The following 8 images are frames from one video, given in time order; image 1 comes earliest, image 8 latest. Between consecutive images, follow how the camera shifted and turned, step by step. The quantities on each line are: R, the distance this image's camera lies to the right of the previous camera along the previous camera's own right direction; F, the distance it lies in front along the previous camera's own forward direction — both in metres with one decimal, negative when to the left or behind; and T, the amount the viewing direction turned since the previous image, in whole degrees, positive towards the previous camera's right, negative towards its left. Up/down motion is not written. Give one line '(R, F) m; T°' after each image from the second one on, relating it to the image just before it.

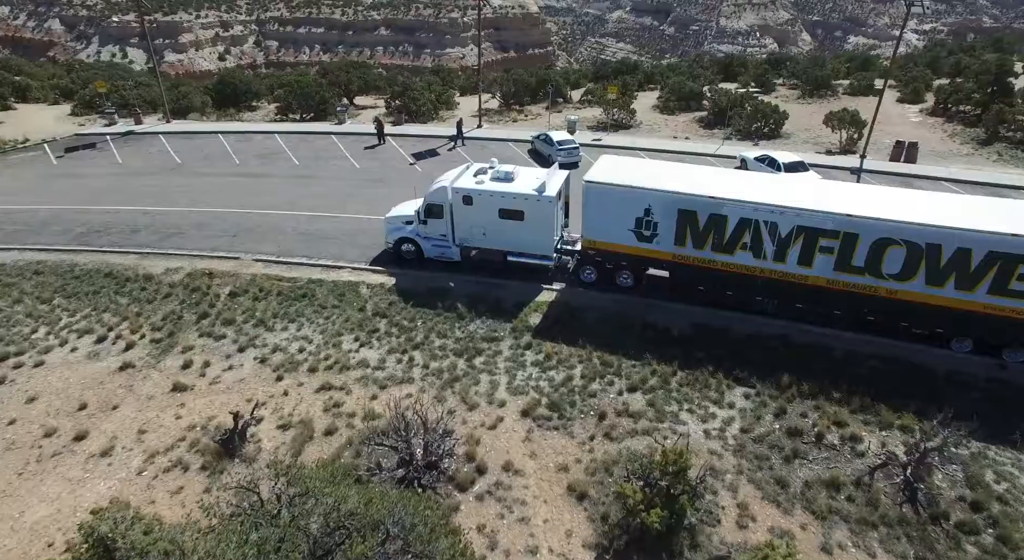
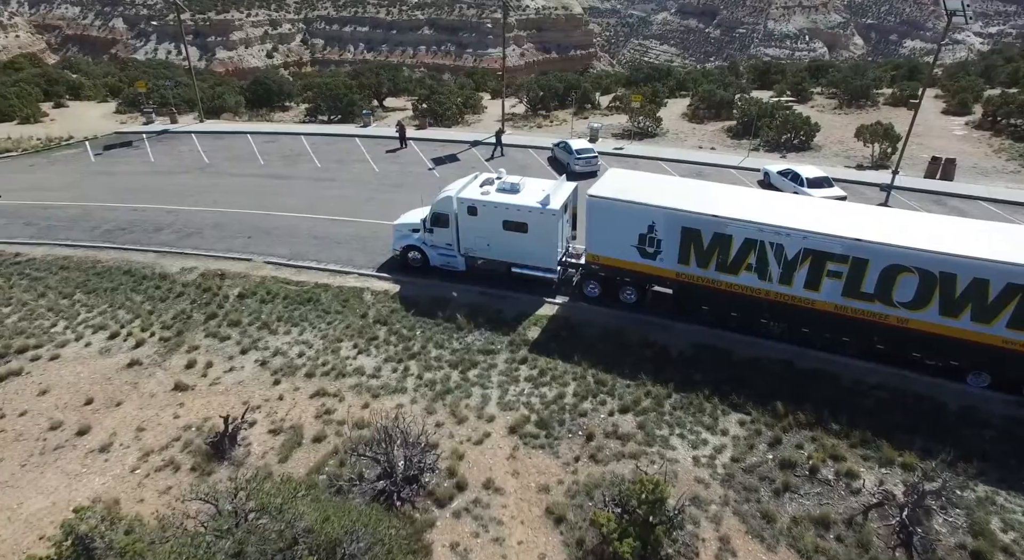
(+0.9, +0.1) m; -3°
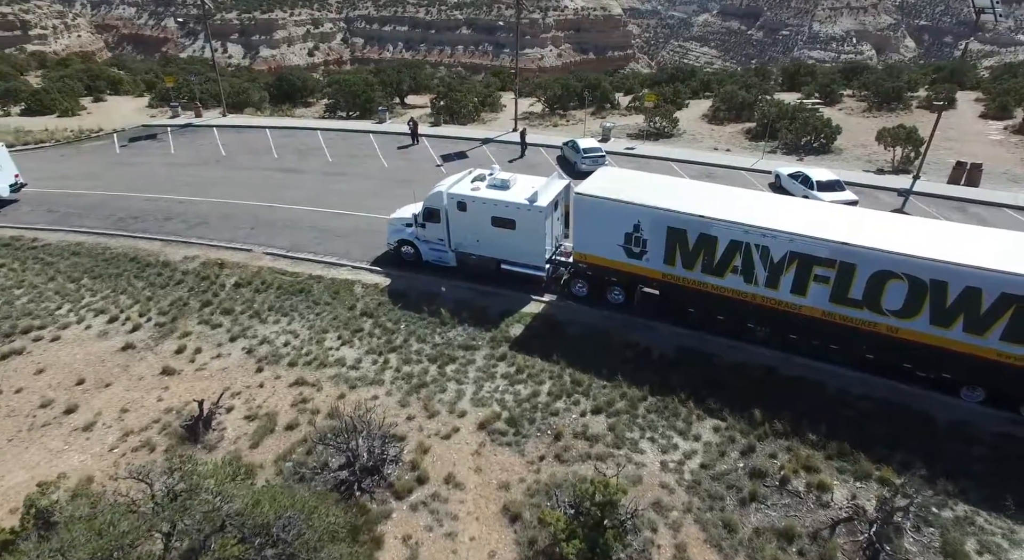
(+1.2, +0.1) m; -3°
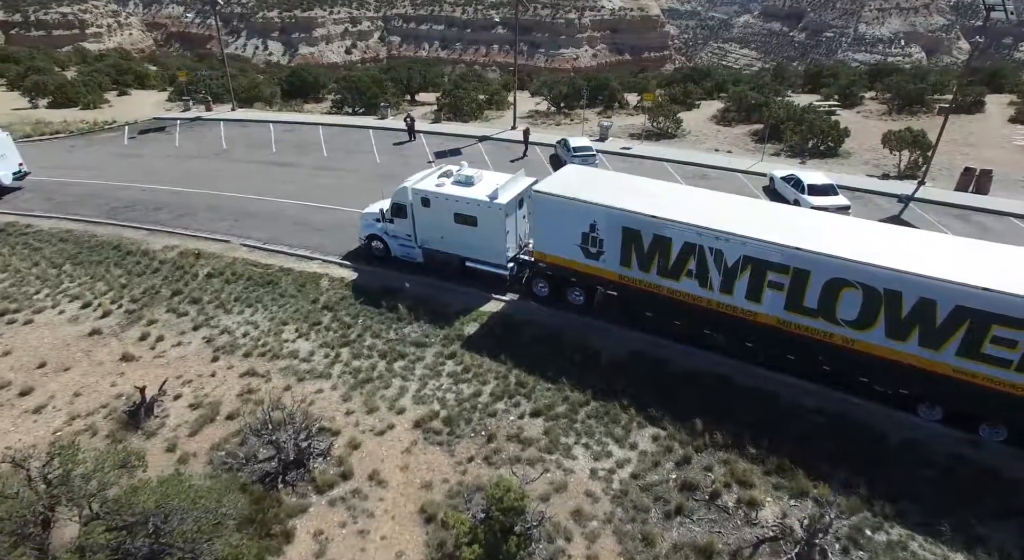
(+1.8, +0.3) m; -3°
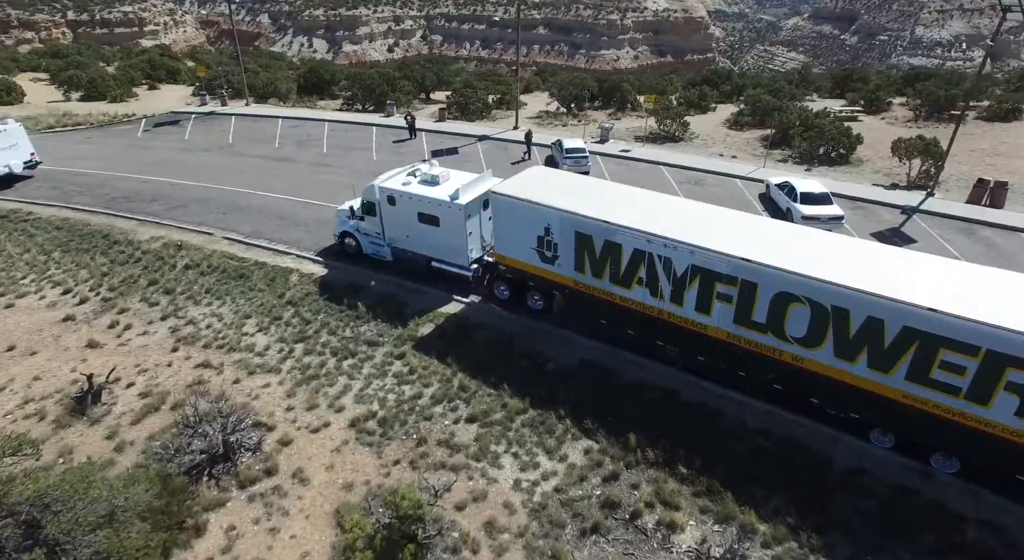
(+1.9, +0.3) m; -4°
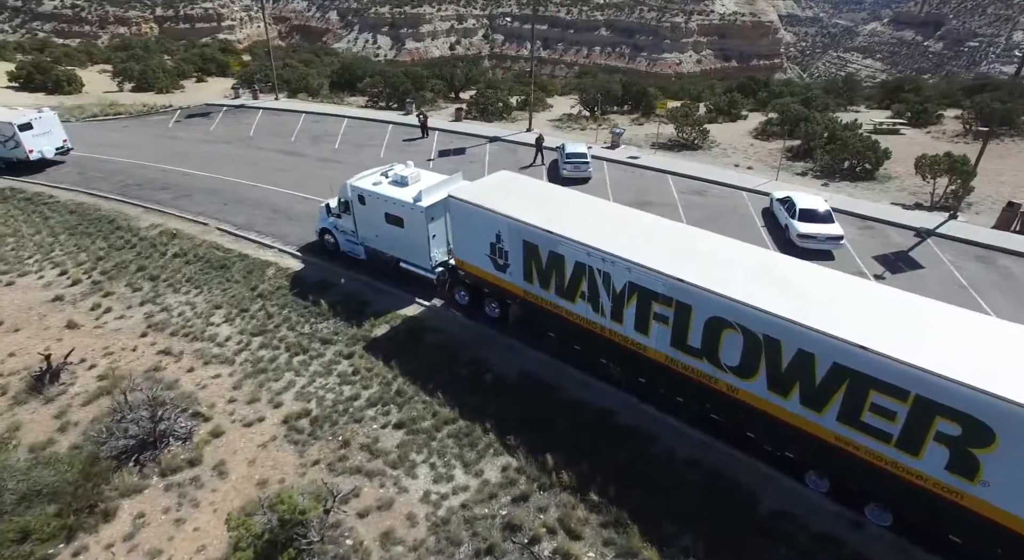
(+2.2, +0.4) m; -5°
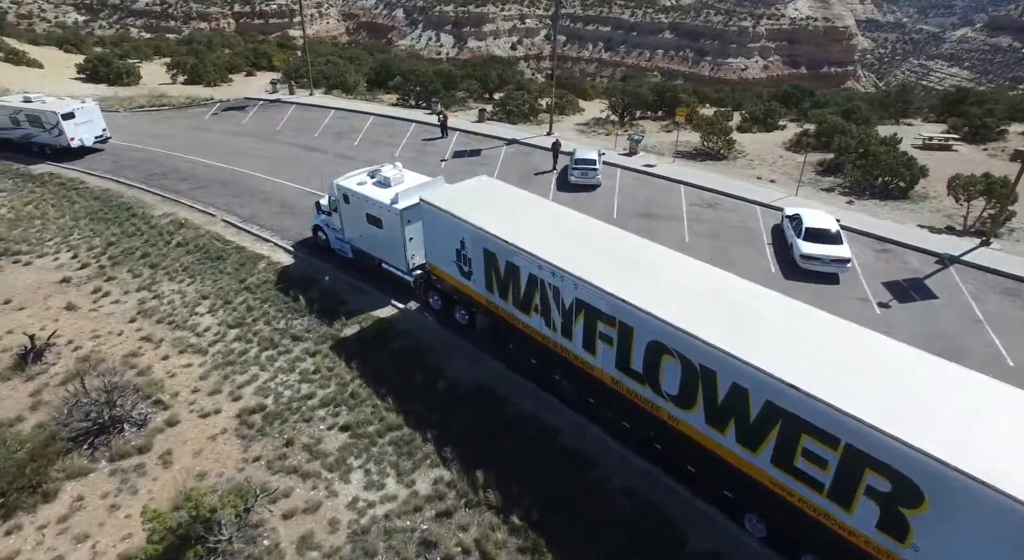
(+1.9, +0.4) m; -5°
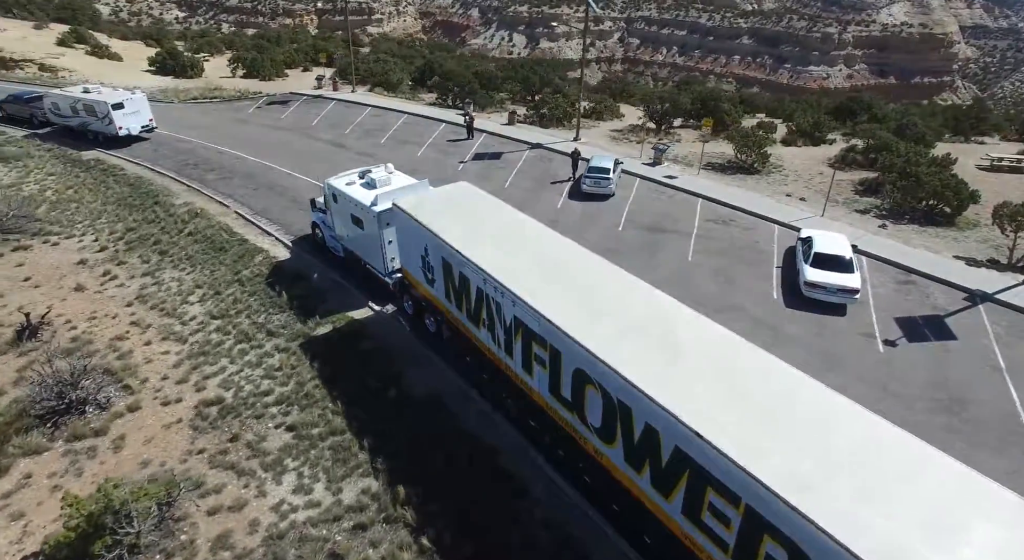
(+2.0, +0.5) m; -6°
